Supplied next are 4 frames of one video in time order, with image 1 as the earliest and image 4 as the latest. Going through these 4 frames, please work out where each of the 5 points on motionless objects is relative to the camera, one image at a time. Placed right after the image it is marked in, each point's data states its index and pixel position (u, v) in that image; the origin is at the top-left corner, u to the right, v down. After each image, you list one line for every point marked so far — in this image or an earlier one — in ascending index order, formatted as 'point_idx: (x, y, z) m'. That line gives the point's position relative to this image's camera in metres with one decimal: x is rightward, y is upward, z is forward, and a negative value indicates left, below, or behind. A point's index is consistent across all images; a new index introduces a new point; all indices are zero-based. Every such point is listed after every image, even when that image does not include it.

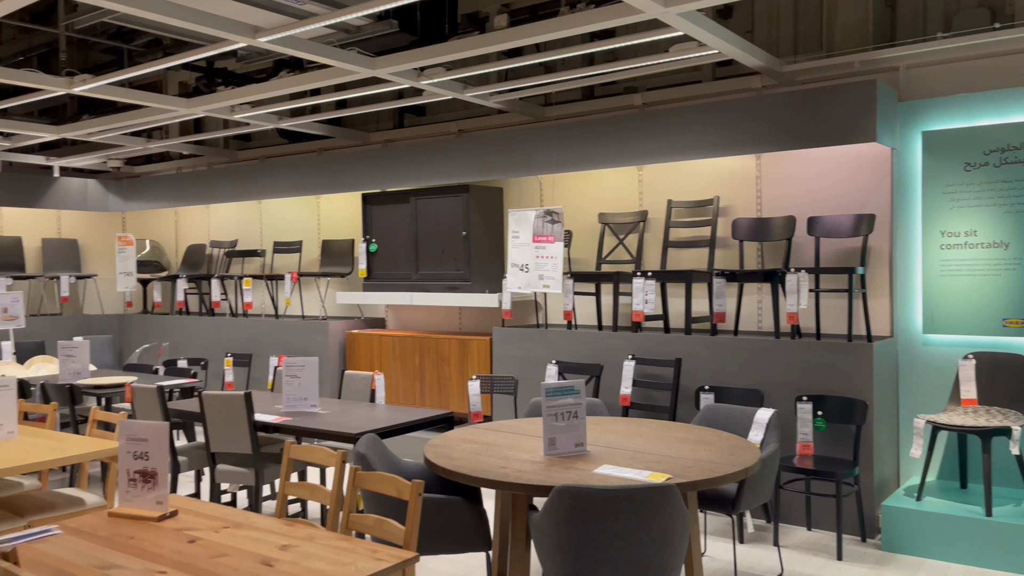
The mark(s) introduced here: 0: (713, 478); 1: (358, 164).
0: (+0.8, -0.7, +3.1) m
1: (-1.5, +1.2, +7.5) m
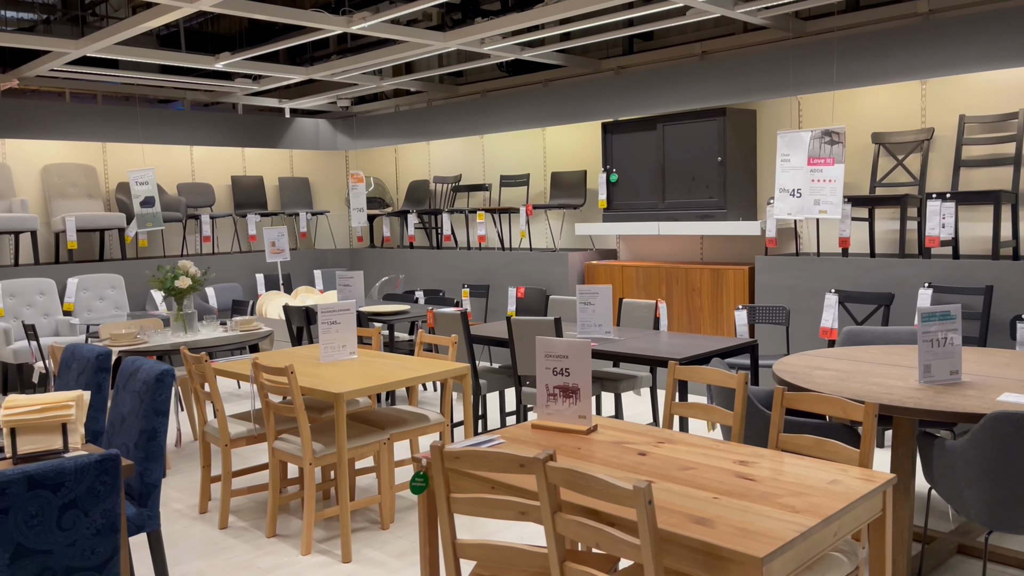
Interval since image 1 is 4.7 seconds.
0: (+2.3, -0.4, +2.8) m
1: (+0.8, +1.8, +7.4) m
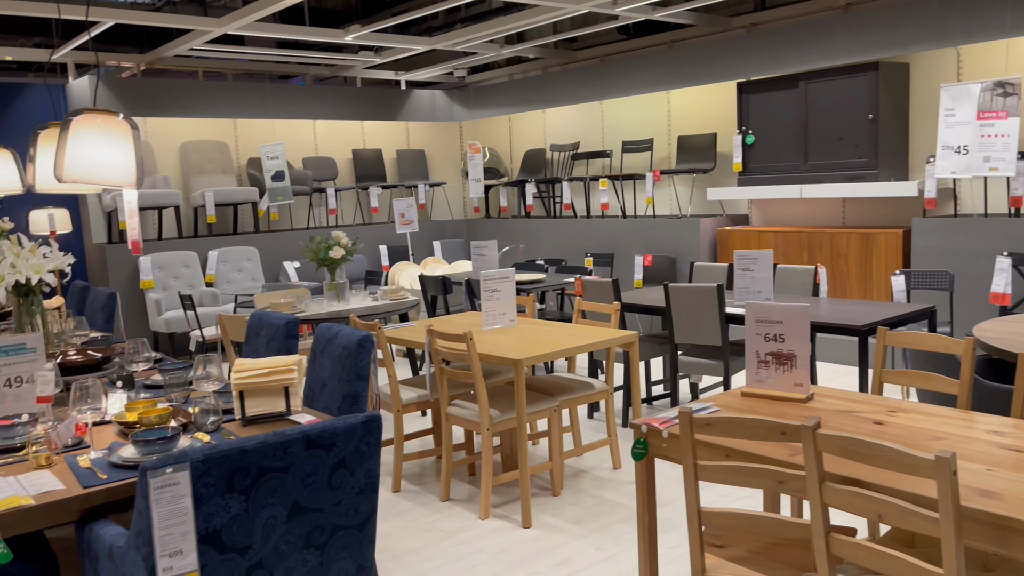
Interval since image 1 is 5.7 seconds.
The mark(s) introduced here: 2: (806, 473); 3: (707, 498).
0: (+4.1, -0.1, +1.8) m
1: (+3.6, +2.4, +6.5) m
2: (+0.6, -0.4, +1.7) m
3: (+1.0, -1.0, +3.6) m
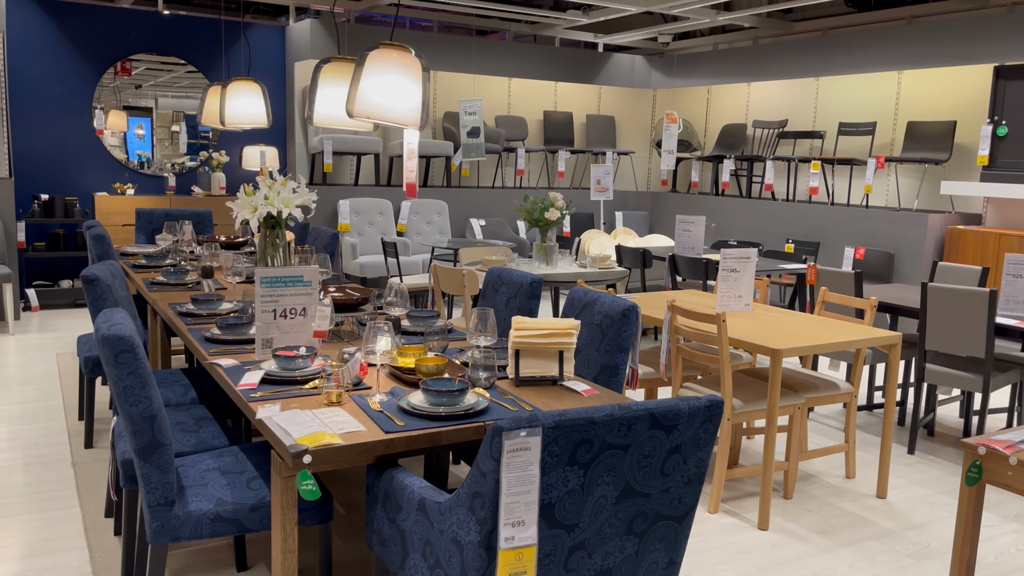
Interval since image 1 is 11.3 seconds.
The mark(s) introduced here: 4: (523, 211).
0: (+3.8, -0.6, +1.7) m
1: (+3.9, +2.1, +6.3) m
2: (+0.4, -0.4, +1.8) m
3: (+0.7, -1.0, +3.7) m
4: (+0.1, +0.5, +5.3) m
